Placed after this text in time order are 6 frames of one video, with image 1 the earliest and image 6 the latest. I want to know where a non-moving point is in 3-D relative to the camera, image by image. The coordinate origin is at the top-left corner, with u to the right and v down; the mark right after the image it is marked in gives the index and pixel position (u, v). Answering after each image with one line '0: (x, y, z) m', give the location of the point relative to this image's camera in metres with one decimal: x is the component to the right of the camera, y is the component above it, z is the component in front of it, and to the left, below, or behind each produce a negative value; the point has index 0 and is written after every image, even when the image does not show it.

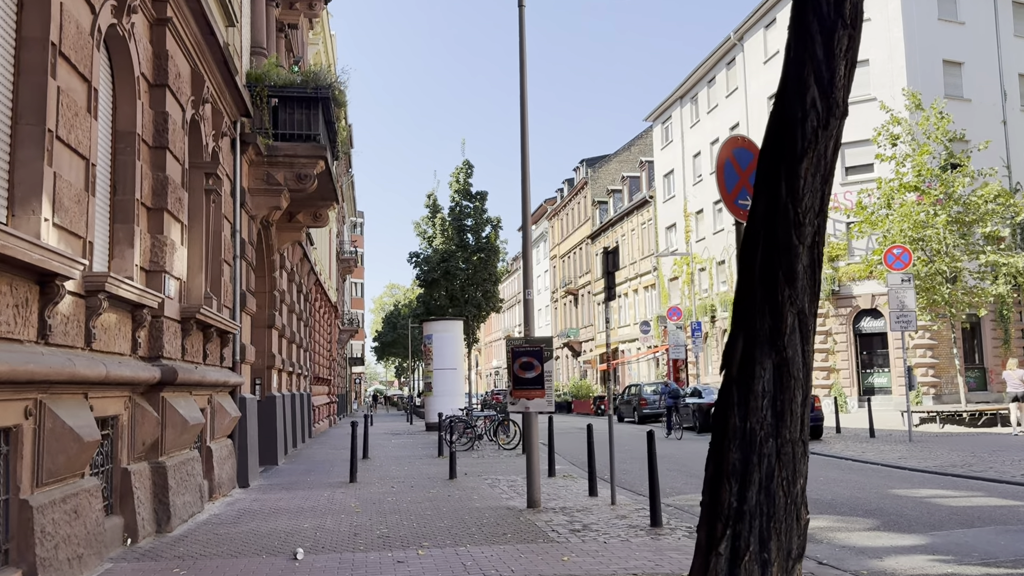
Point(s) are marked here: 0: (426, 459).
0: (-1.7, -3.4, +16.9) m
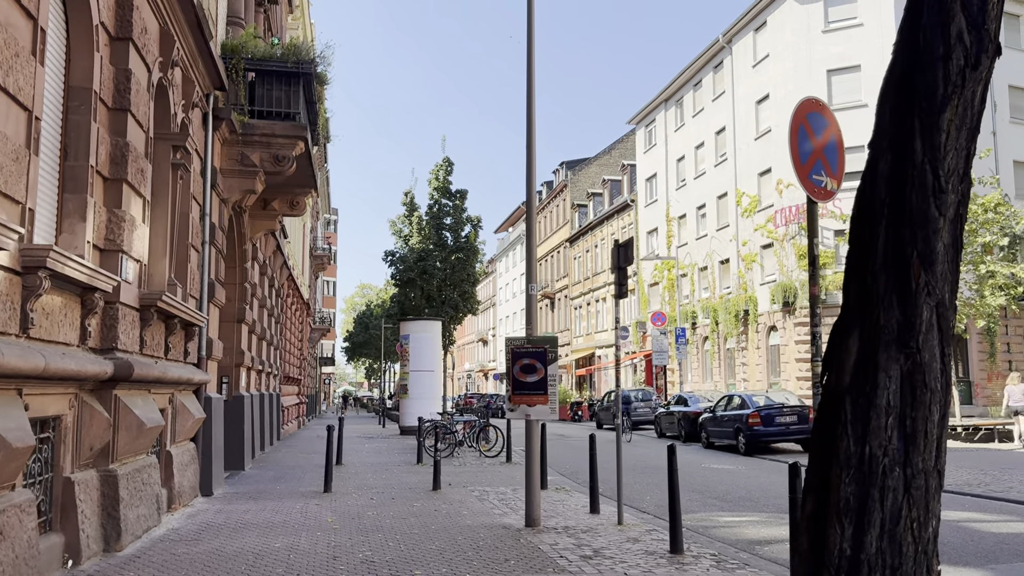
0: (-2.0, -3.4, +15.8) m
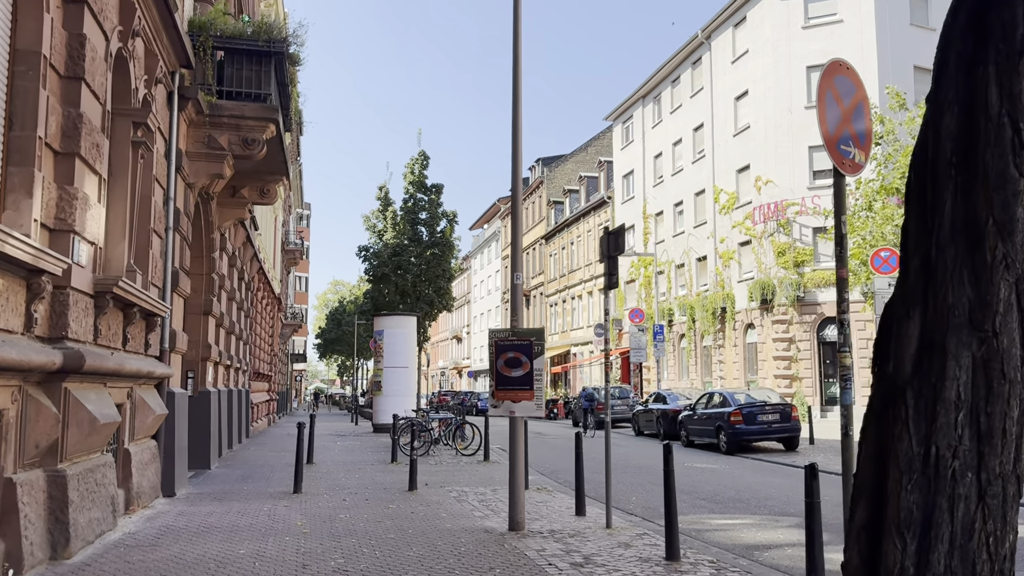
0: (-2.4, -3.2, +15.3) m
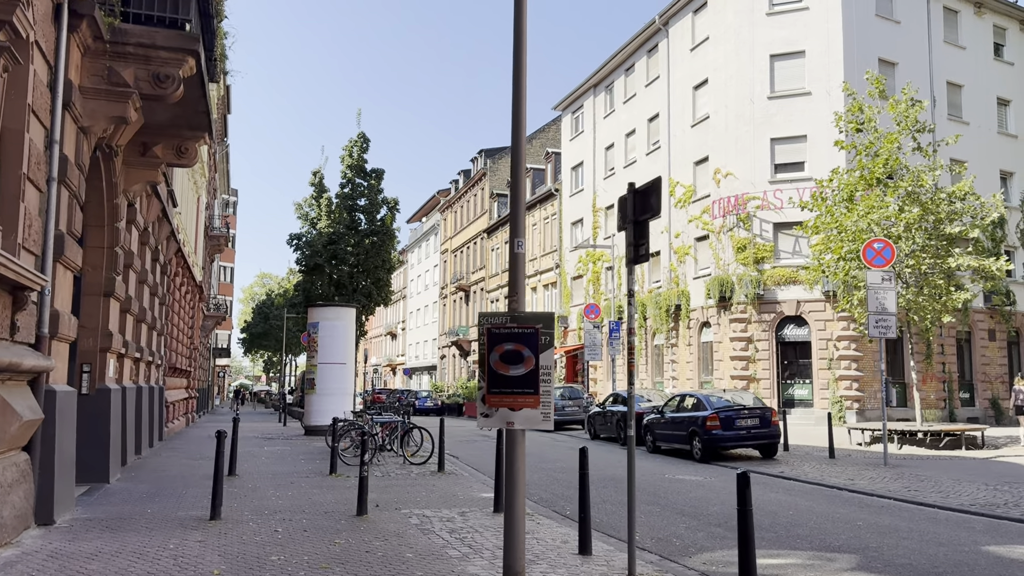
0: (-3.0, -2.9, +12.9) m
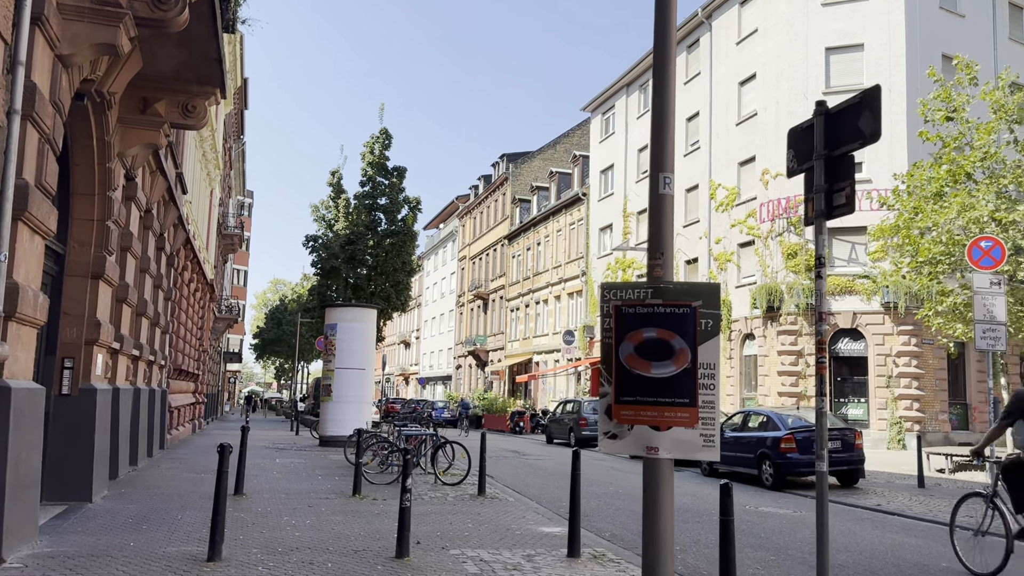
0: (-2.3, -2.7, +10.8) m
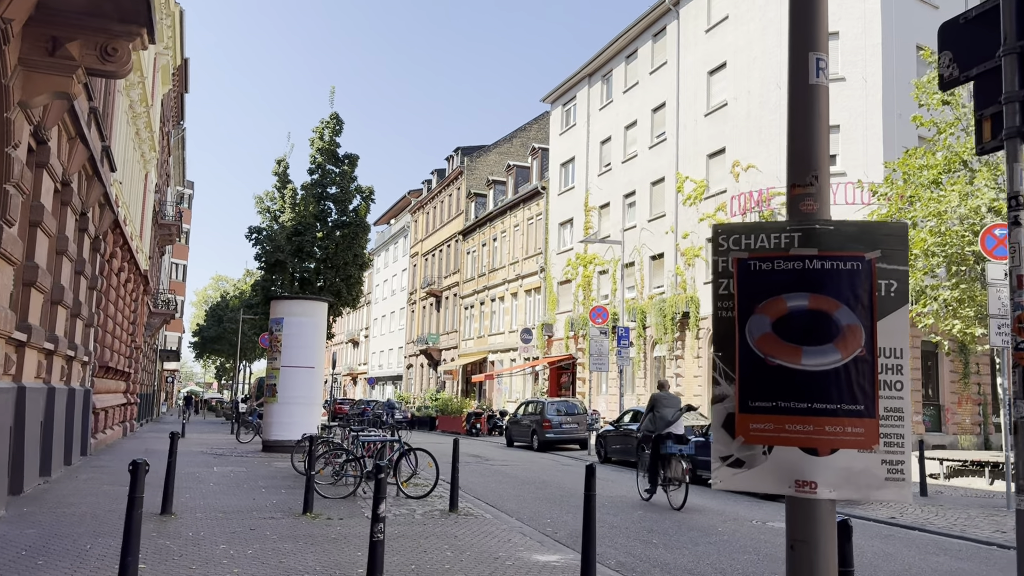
0: (-2.5, -2.5, +9.1) m
